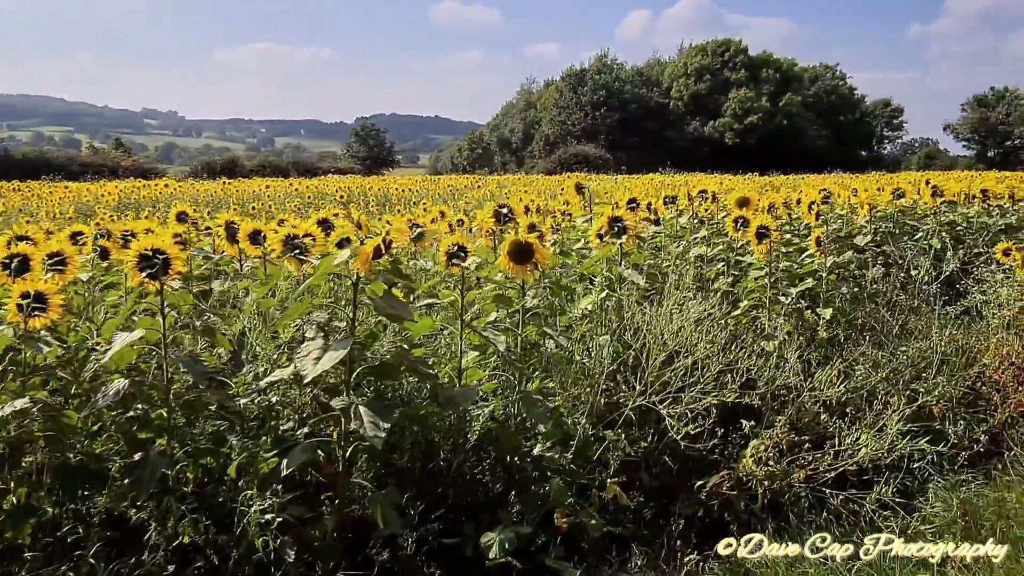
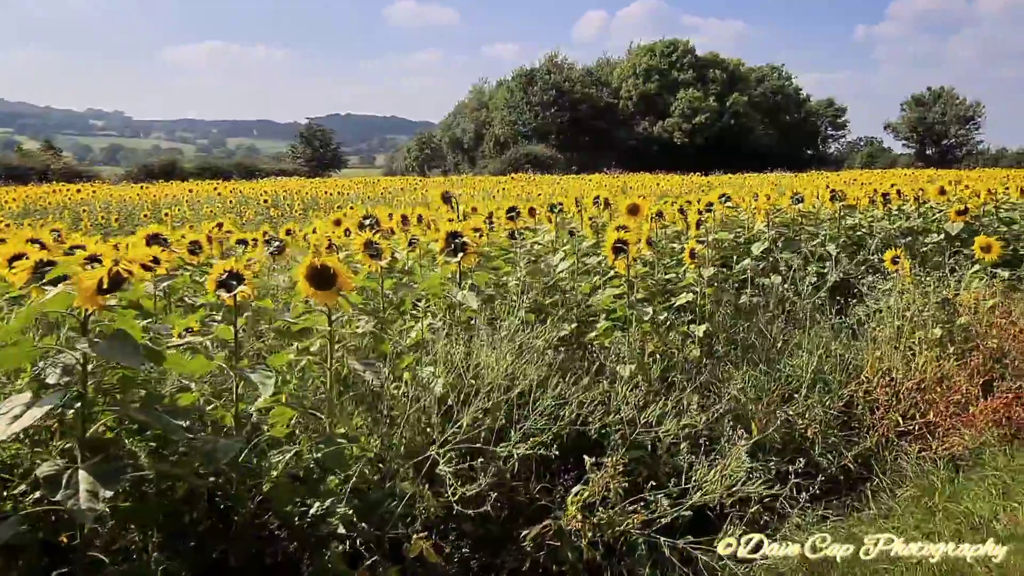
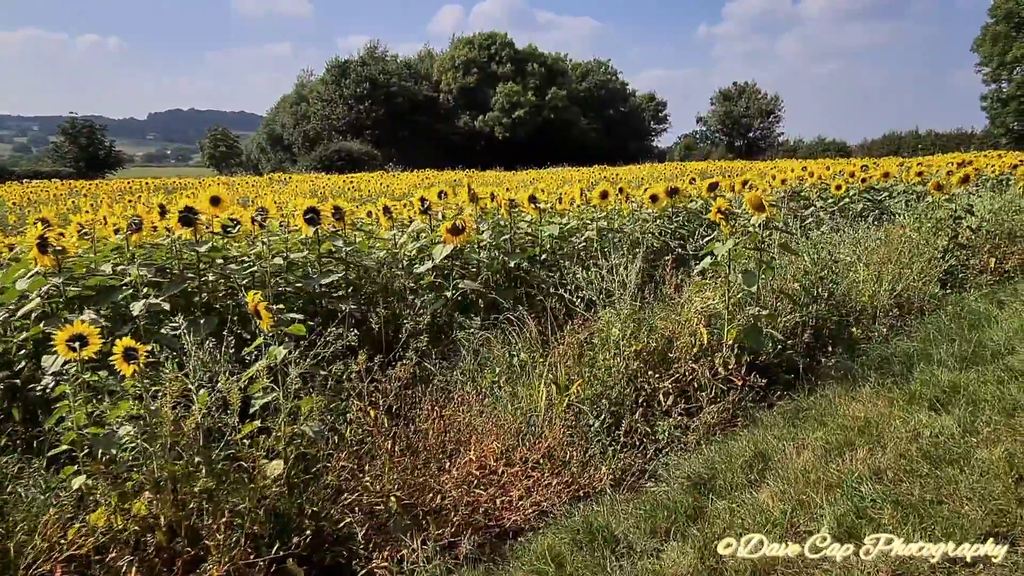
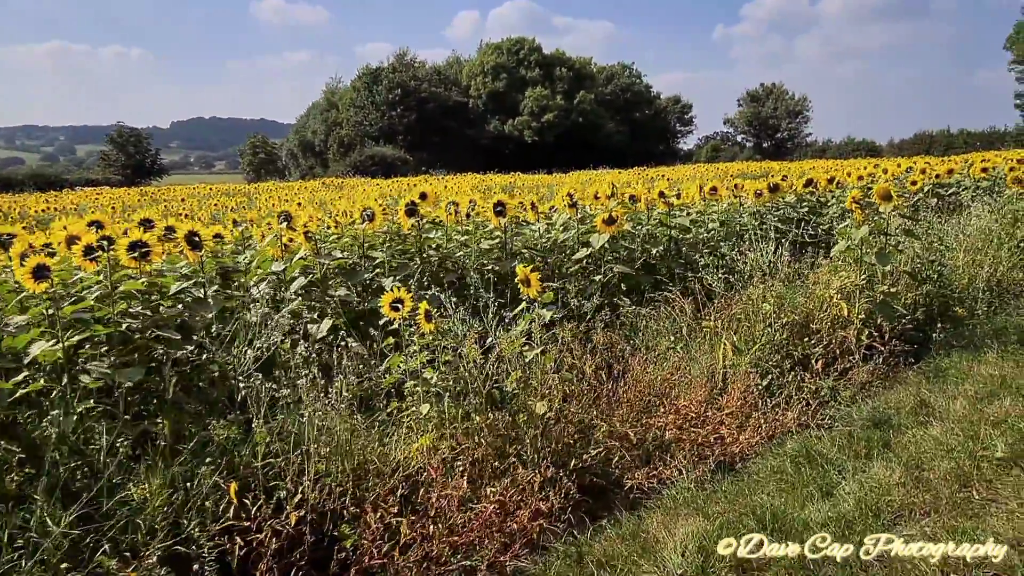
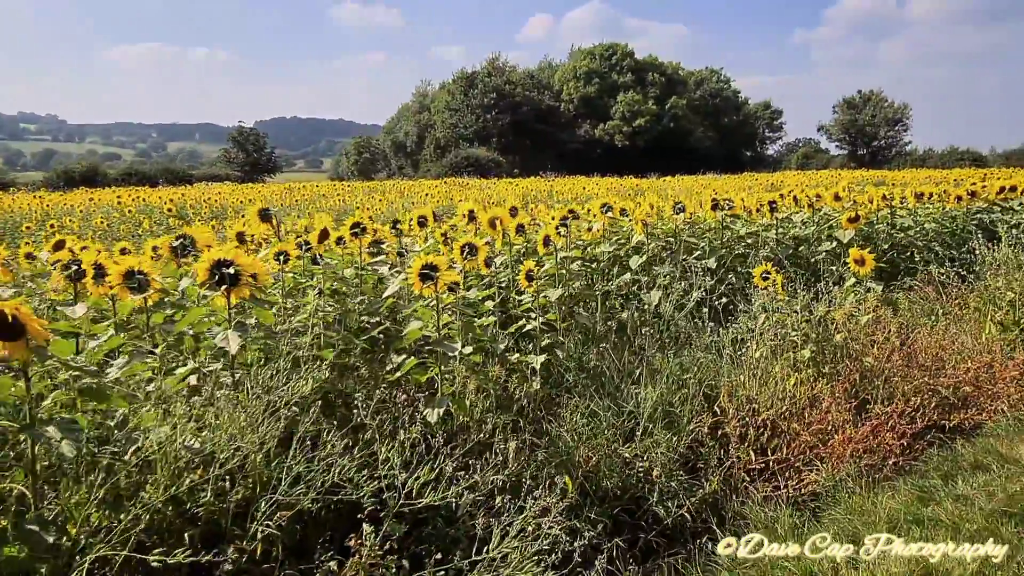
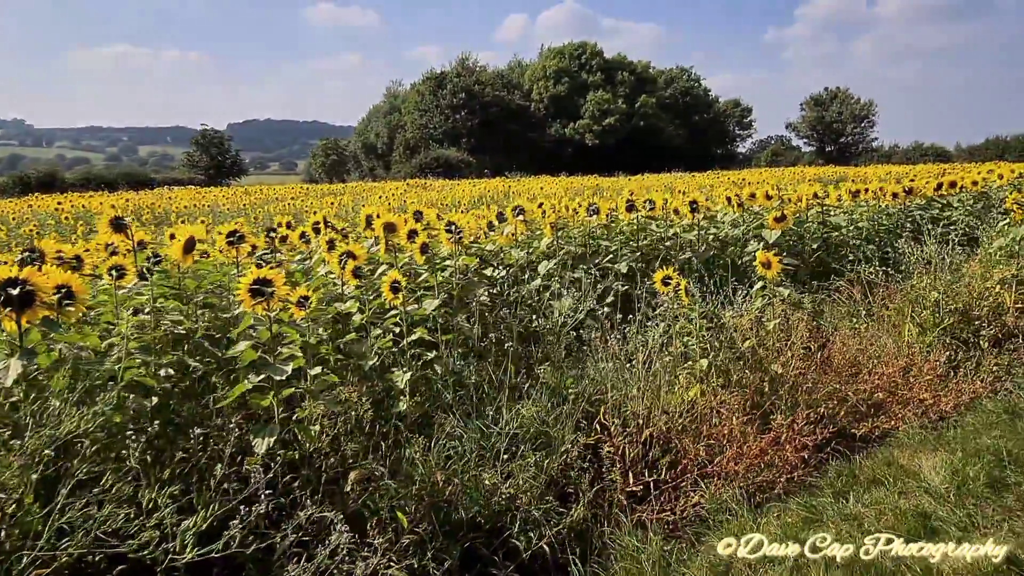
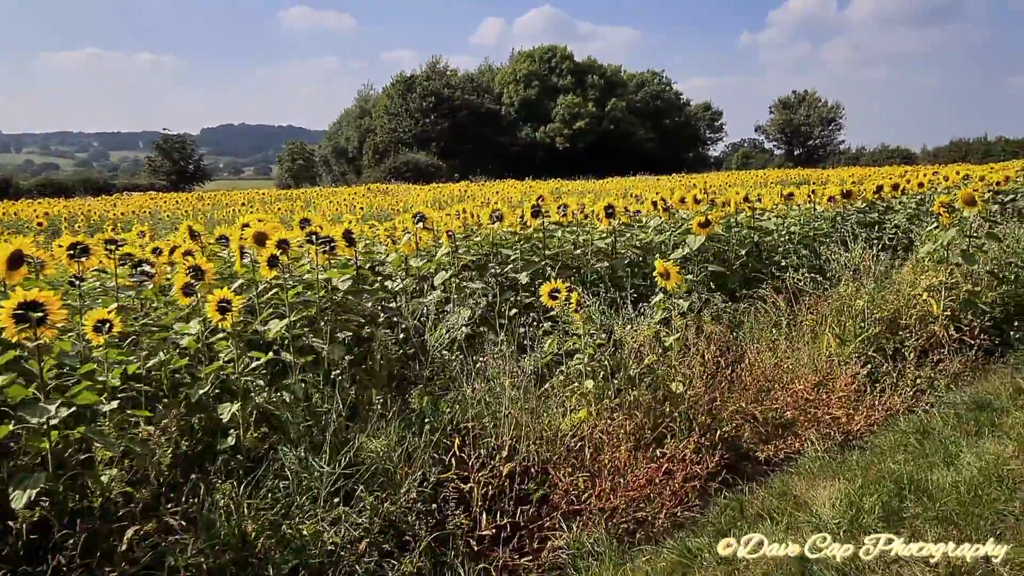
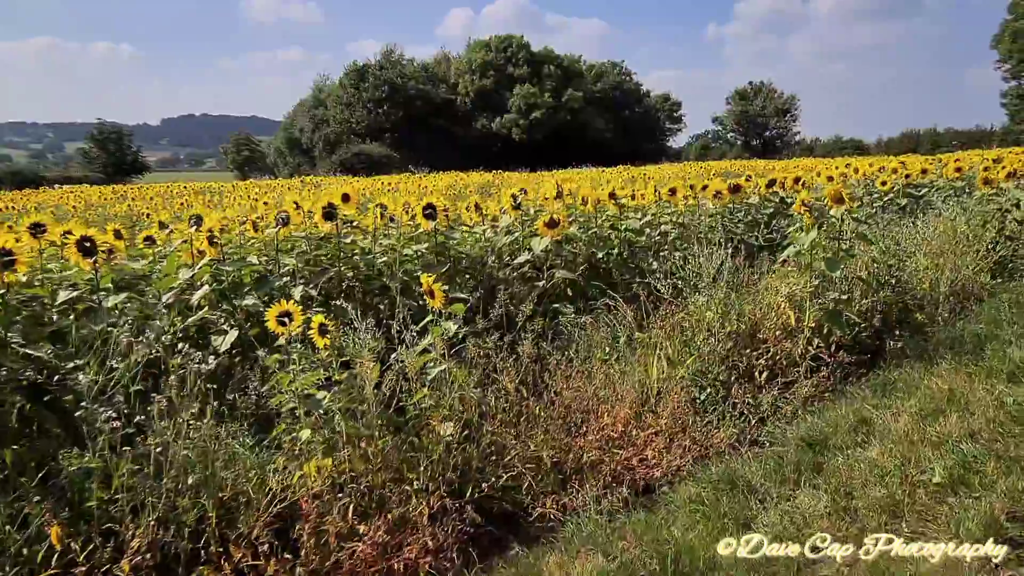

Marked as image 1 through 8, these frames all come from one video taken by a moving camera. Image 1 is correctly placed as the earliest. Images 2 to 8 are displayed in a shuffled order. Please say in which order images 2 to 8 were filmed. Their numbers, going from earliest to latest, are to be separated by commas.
2, 5, 6, 7, 4, 8, 3
